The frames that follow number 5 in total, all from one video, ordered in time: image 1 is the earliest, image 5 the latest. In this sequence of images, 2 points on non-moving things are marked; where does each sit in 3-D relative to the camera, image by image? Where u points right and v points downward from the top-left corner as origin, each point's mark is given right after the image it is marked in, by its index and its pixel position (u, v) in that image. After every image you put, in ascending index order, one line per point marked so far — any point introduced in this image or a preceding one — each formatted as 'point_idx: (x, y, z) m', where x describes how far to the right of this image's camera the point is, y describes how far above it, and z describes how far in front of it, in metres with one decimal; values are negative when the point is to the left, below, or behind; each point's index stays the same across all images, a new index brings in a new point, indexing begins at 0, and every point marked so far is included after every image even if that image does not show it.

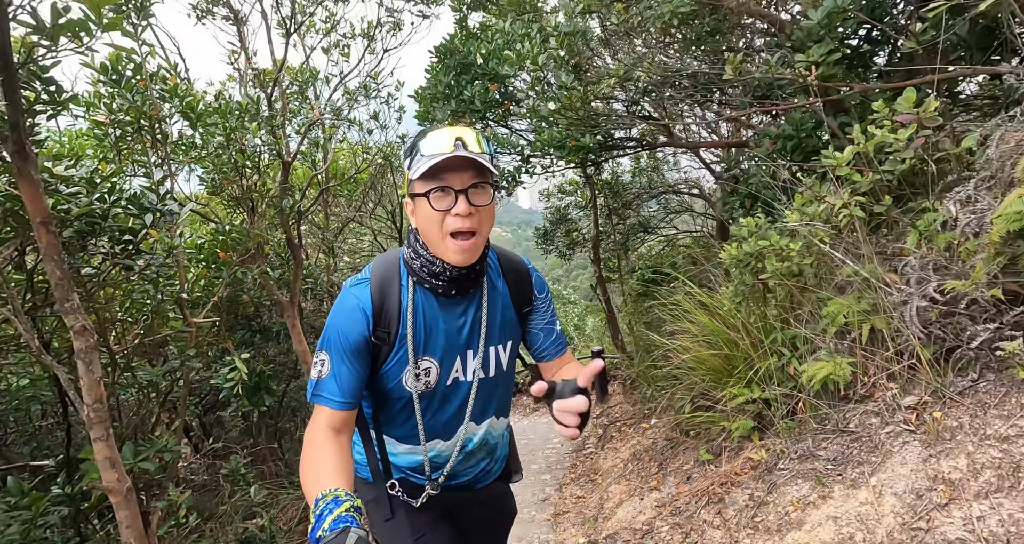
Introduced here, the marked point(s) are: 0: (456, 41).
0: (-0.5, +2.1, +5.3) m
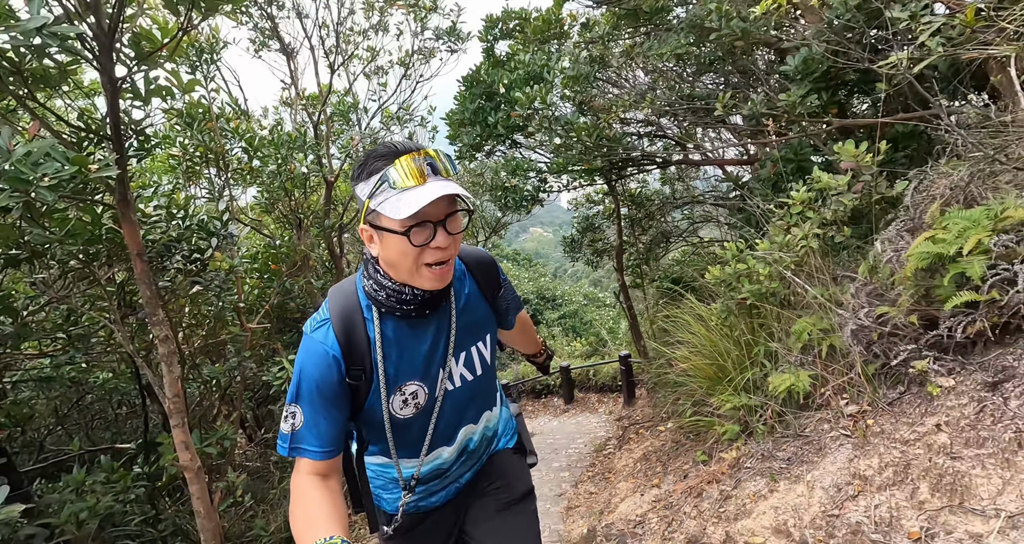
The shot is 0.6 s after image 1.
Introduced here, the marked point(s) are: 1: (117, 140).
0: (-0.3, +1.9, +5.8) m
1: (-1.6, +0.5, +2.4) m
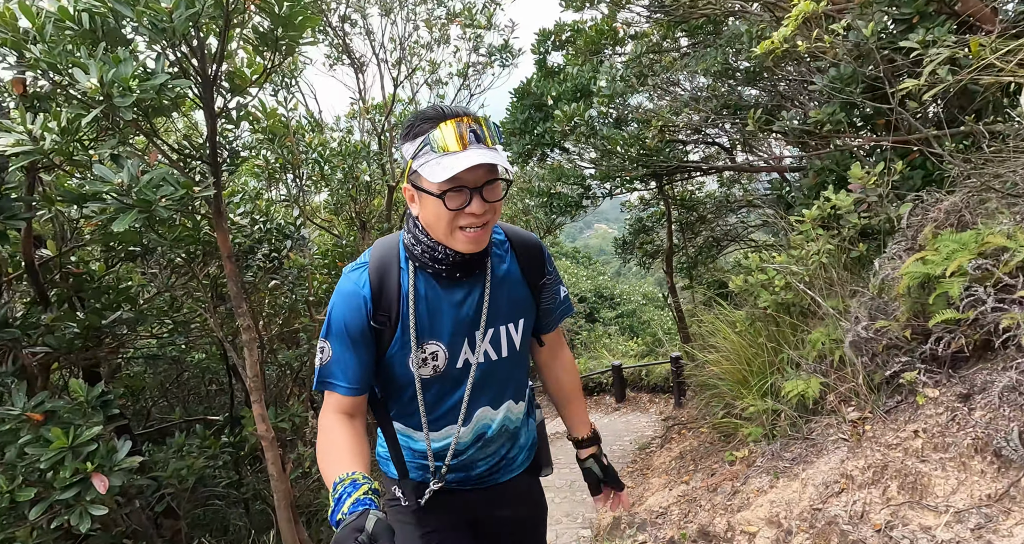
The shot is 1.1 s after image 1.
0: (+0.2, +1.9, +6.1) m
1: (-1.4, +0.5, +2.9) m
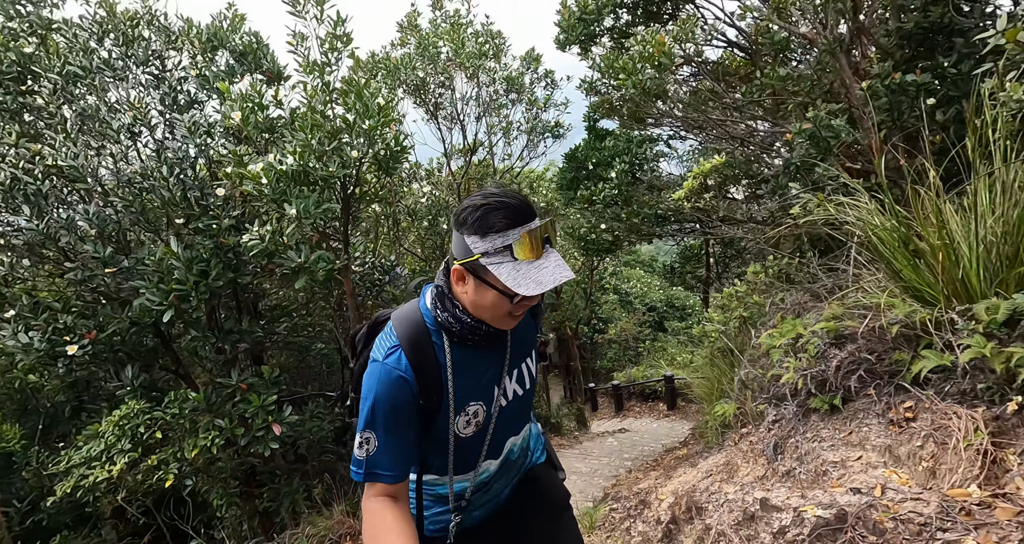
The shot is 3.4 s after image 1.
0: (+0.9, +1.6, +7.6) m
1: (-1.3, +0.2, +4.7) m
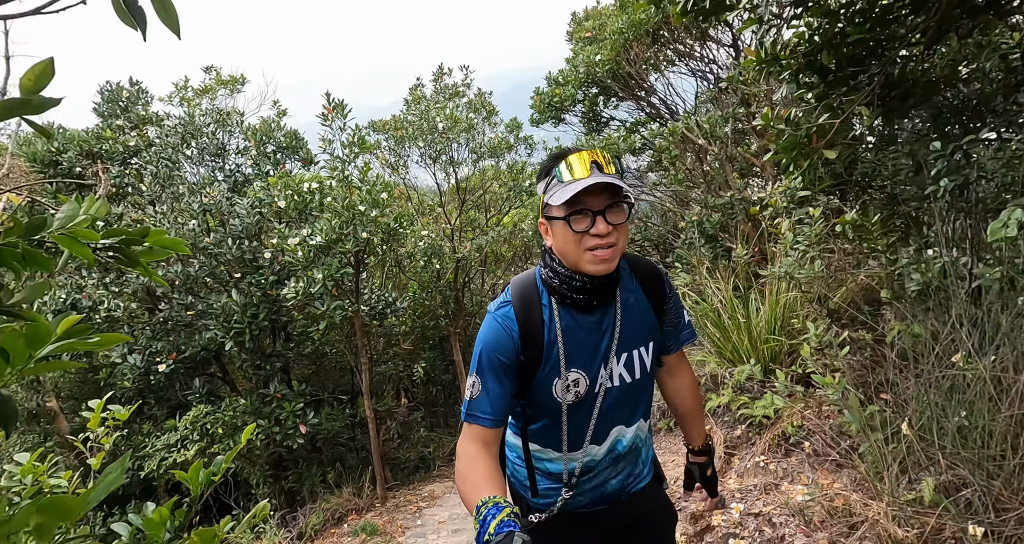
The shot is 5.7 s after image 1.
0: (+0.6, +1.1, +9.1) m
1: (-1.6, -0.2, +6.3) m
